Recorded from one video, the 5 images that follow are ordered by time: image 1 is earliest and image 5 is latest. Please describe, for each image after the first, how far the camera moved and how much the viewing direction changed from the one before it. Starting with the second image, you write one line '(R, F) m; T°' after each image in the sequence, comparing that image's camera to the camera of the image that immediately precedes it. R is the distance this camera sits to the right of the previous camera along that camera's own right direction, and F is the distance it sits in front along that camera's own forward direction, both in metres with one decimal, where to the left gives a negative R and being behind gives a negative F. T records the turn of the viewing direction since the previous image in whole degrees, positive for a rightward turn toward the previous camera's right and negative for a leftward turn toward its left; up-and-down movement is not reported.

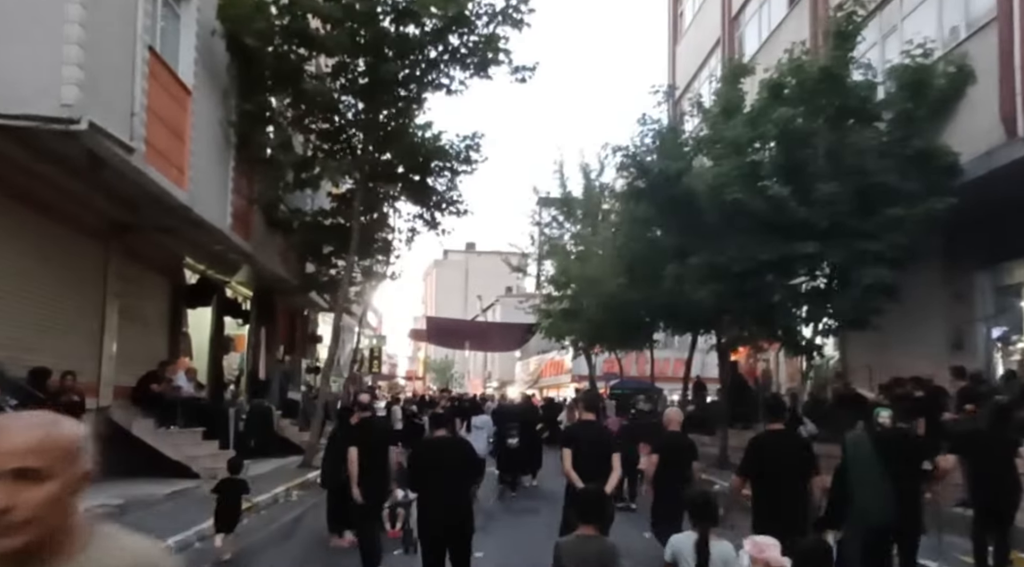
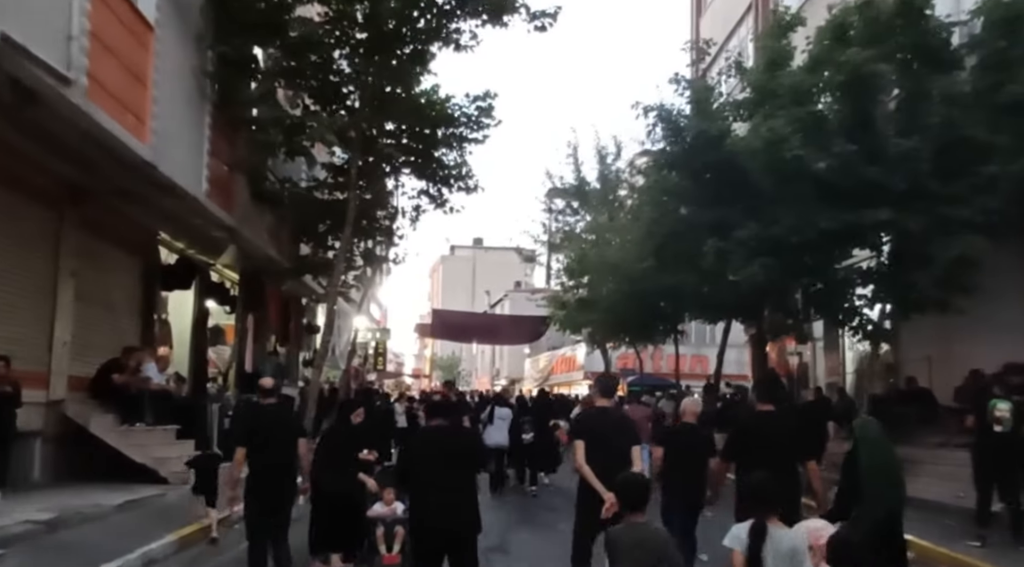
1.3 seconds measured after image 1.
(-0.2, +2.3) m; 0°
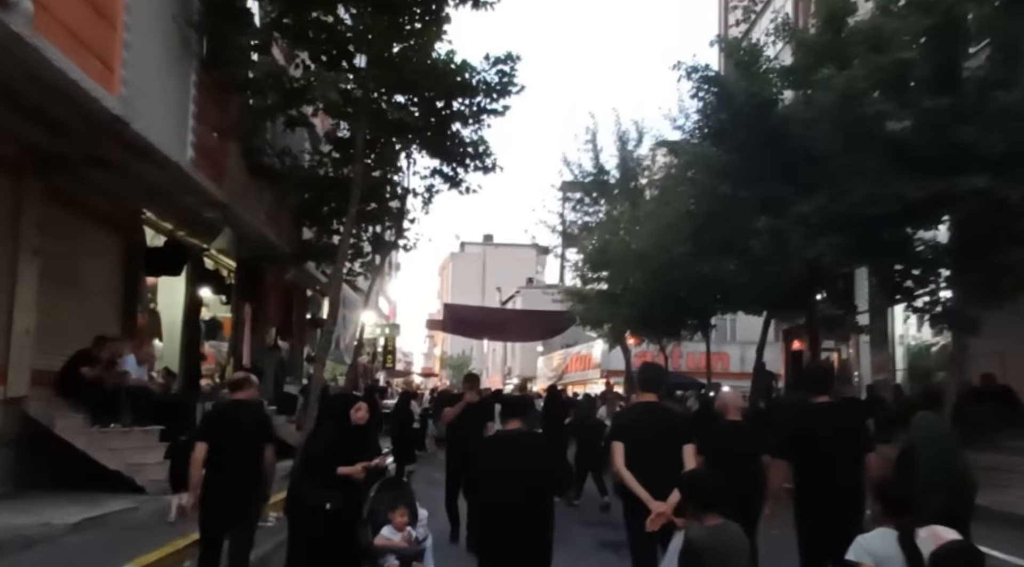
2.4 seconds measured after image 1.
(-0.3, +1.9) m; -1°
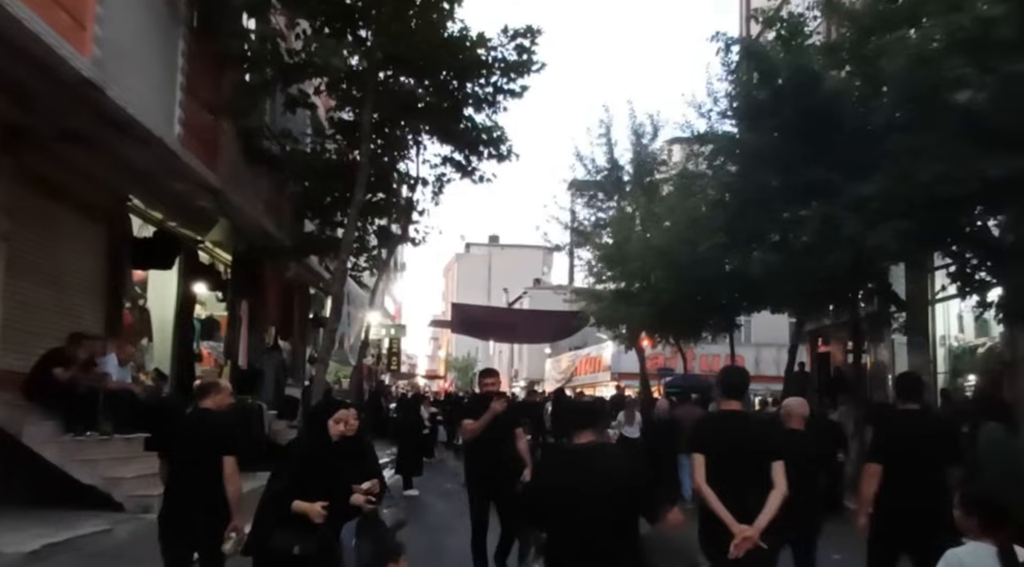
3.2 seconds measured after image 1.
(-0.3, +1.4) m; 0°
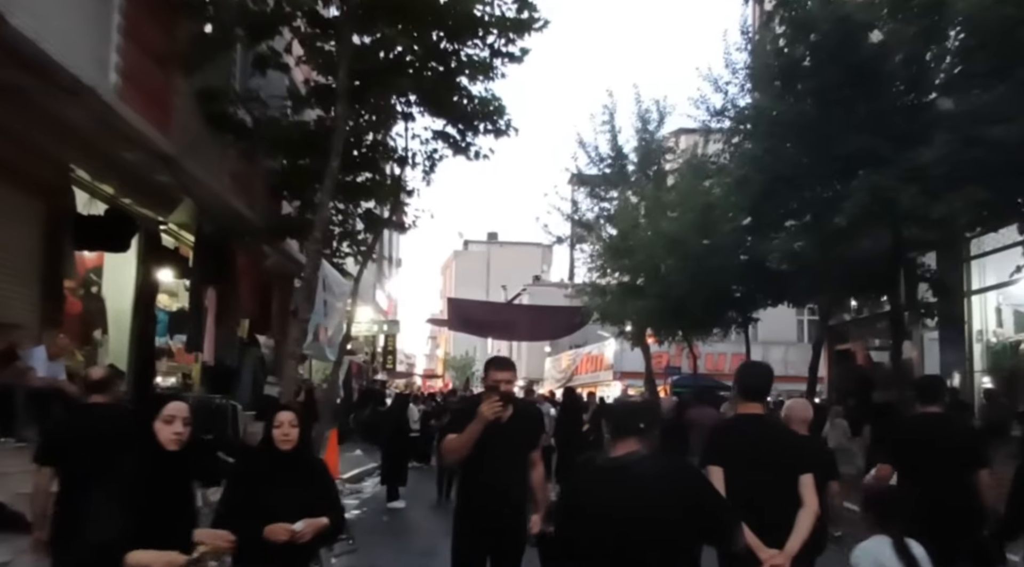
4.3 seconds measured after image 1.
(0.0, +1.8) m; 0°
